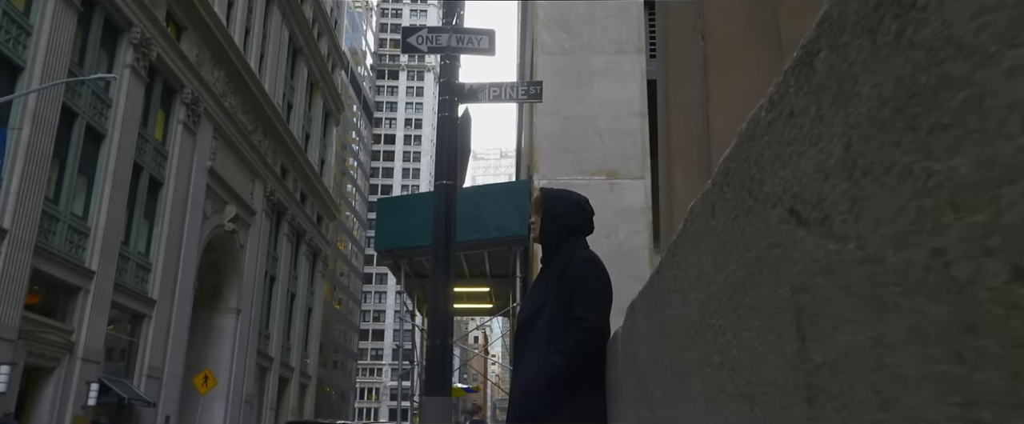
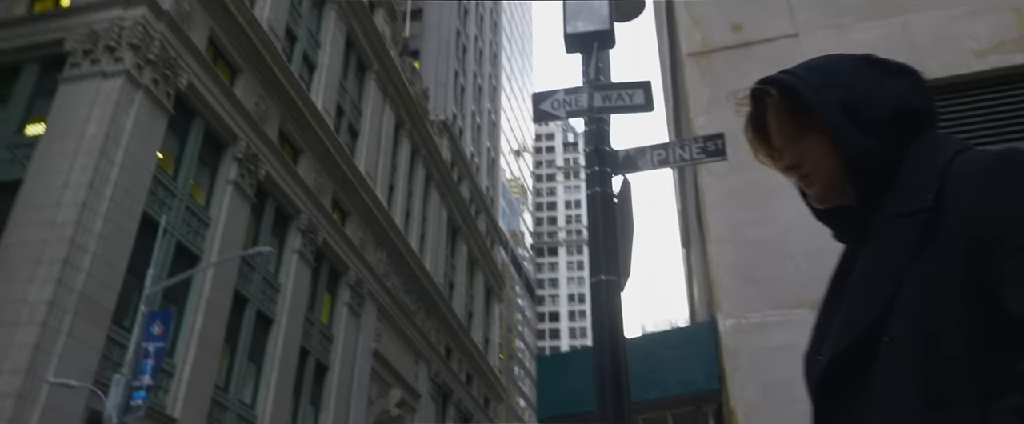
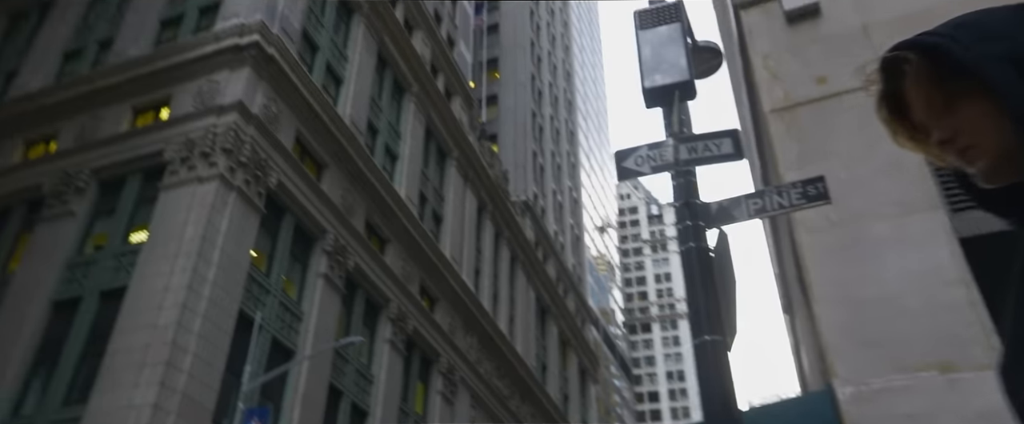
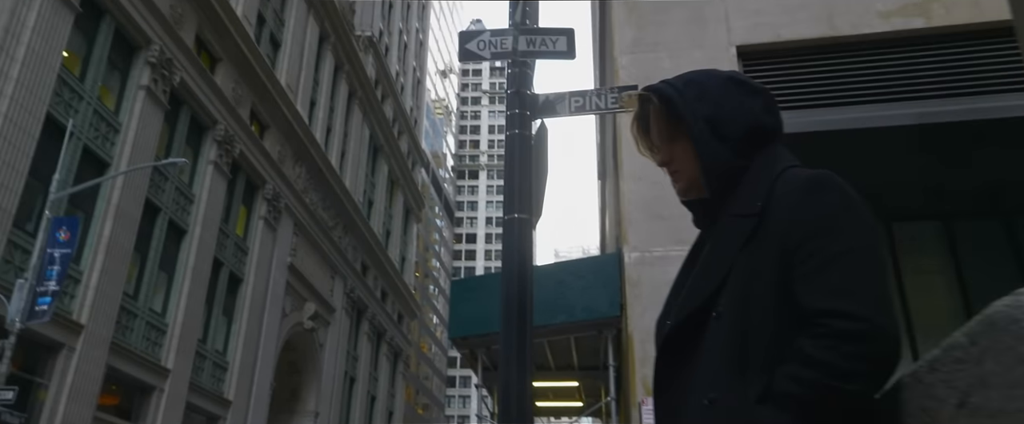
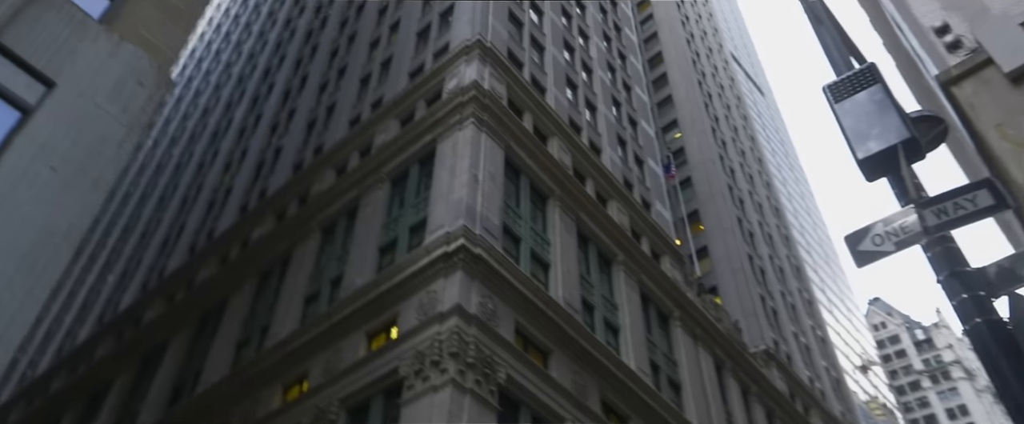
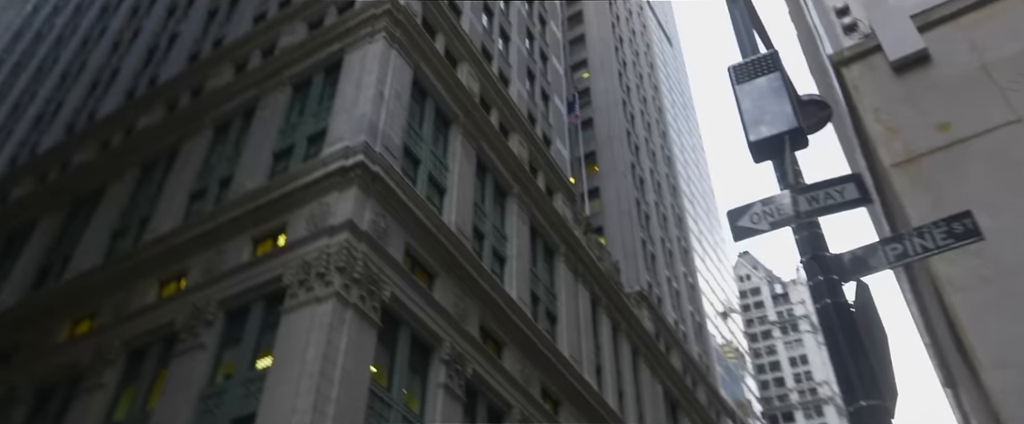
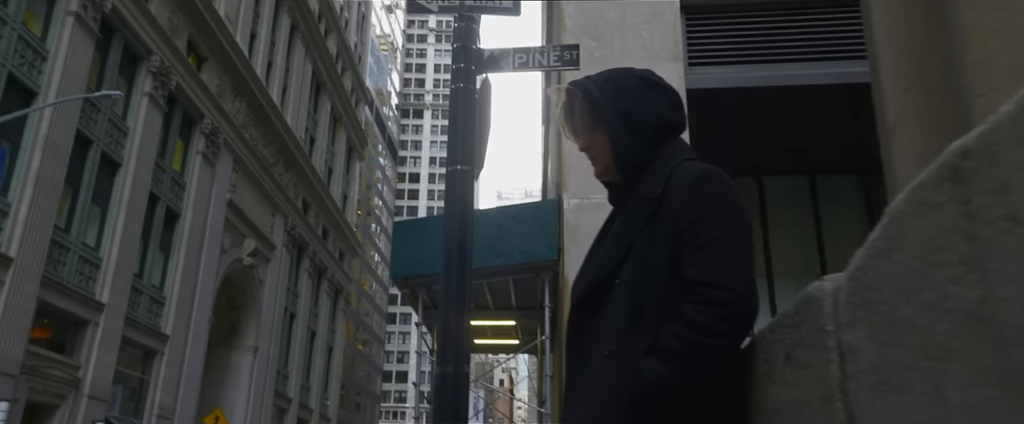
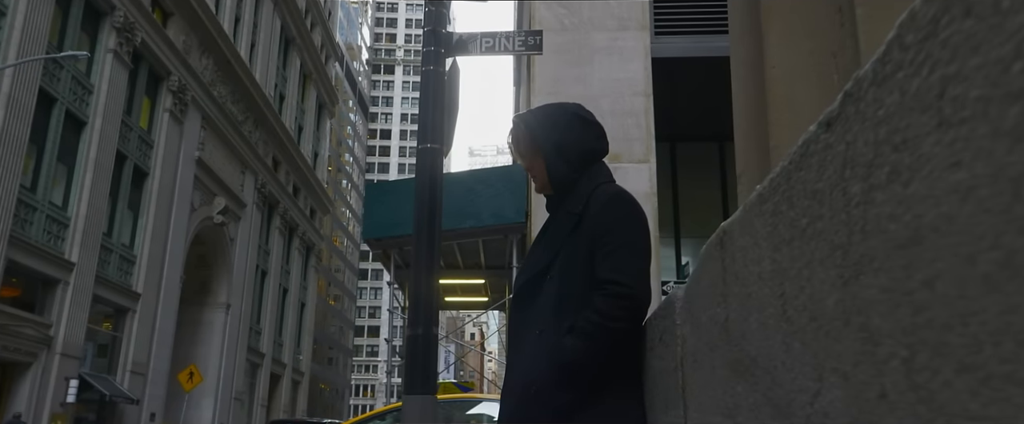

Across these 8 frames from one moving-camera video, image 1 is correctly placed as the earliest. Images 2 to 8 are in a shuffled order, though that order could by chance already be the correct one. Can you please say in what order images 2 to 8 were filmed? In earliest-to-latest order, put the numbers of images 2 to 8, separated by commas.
8, 7, 4, 2, 3, 6, 5
